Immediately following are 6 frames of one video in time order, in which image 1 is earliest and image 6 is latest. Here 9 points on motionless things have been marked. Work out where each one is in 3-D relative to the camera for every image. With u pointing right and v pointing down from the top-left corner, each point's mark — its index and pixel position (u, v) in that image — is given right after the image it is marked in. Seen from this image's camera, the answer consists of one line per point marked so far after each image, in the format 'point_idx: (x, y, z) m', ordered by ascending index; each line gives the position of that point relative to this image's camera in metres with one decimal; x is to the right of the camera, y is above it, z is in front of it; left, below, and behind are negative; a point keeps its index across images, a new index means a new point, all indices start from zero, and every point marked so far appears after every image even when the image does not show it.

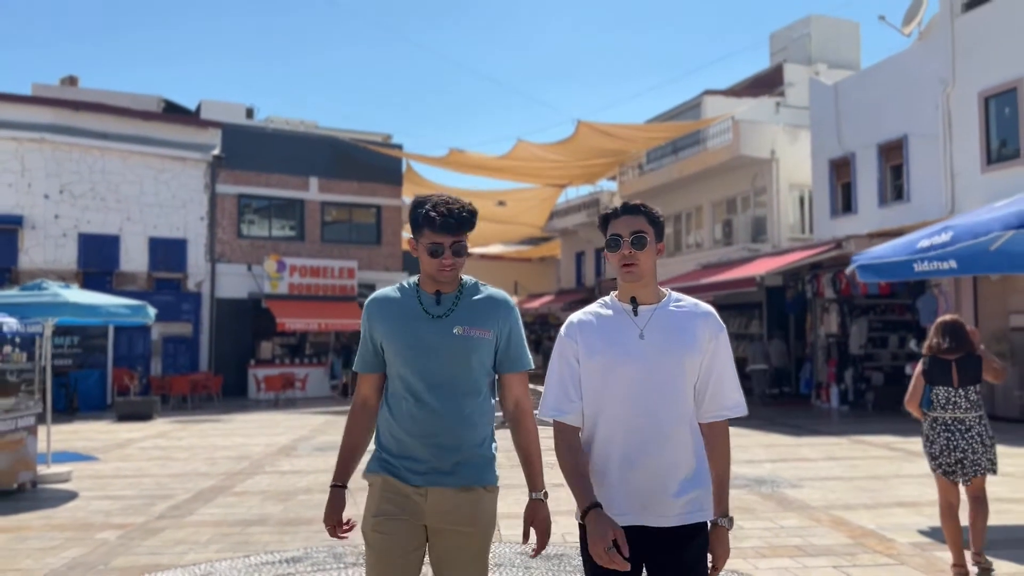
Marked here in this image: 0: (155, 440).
0: (-6.3, -2.7, +14.5) m
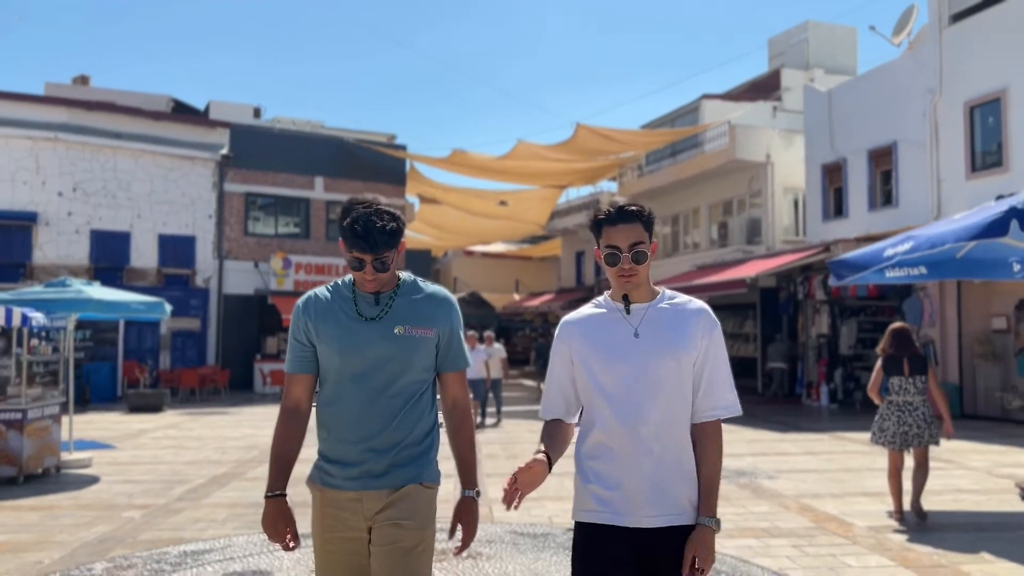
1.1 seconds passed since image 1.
0: (-6.4, -2.6, +15.1) m
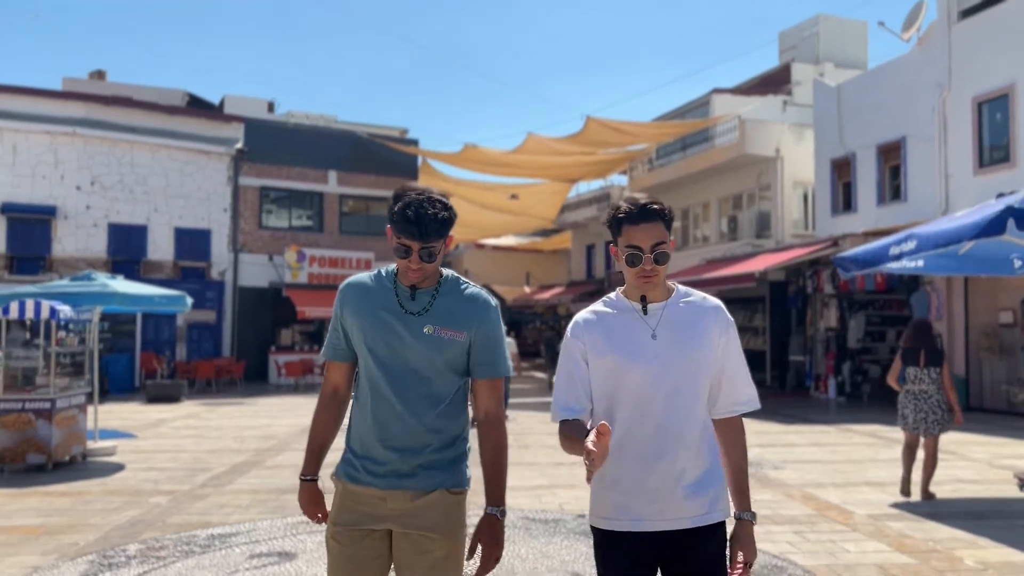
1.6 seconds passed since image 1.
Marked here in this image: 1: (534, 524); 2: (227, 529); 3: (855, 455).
0: (-6.2, -2.5, +15.5) m
1: (+0.2, -1.9, +6.6) m
2: (-2.3, -1.9, +6.5) m
3: (+4.3, -2.1, +10.4) m
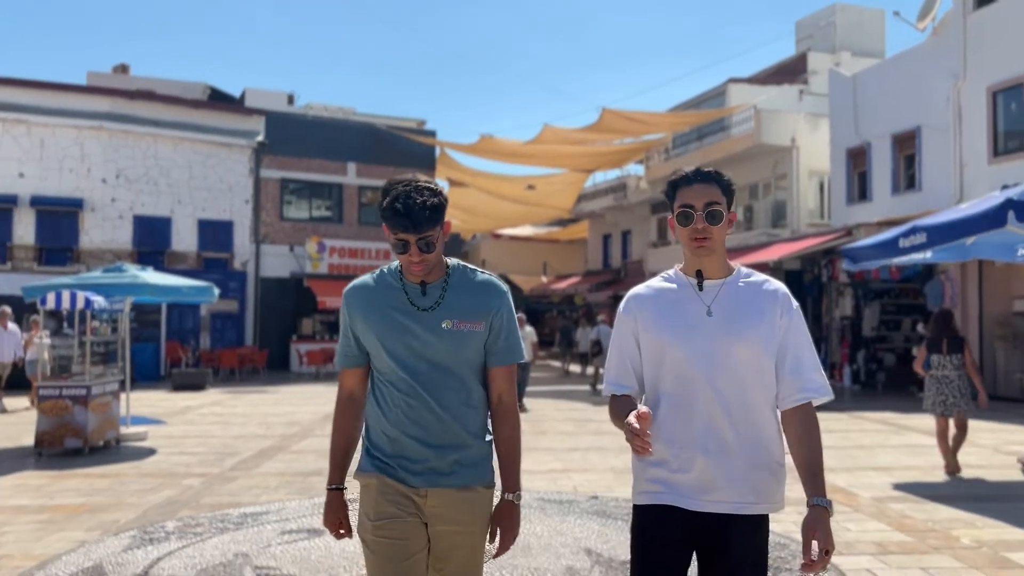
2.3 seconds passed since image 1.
0: (-5.8, -2.3, +15.9) m
1: (+0.3, -1.8, +6.9) m
2: (-2.1, -1.8, +6.9) m
3: (+4.5, -2.0, +10.6) m
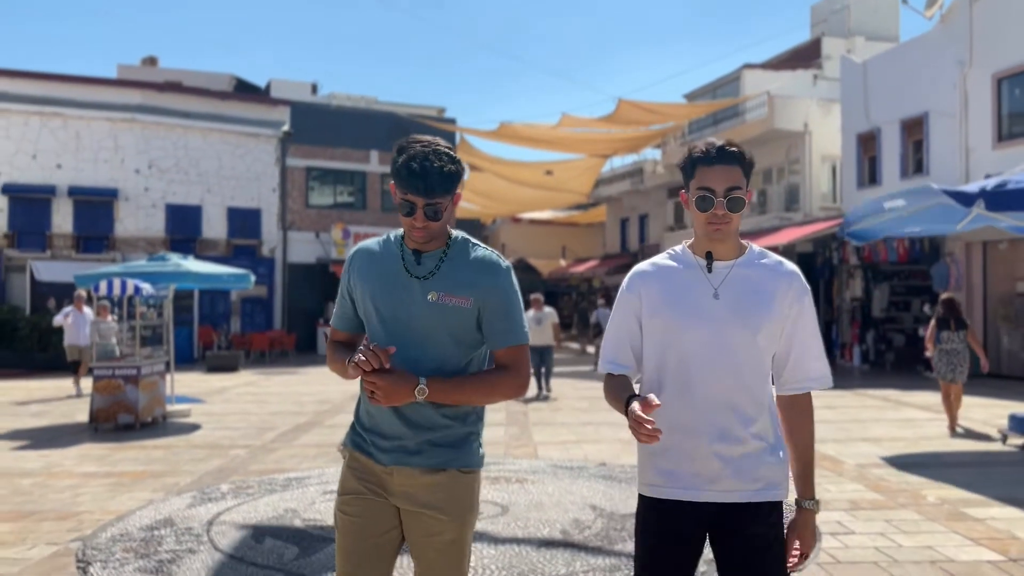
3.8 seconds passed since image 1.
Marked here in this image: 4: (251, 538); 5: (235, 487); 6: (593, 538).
0: (-5.5, -2.0, +16.8) m
1: (+0.5, -1.7, +7.7) m
2: (-2.0, -1.7, +7.7) m
3: (+4.8, -1.7, +11.2) m
4: (-1.7, -1.7, +5.5) m
5: (-2.4, -1.7, +7.1) m
6: (+0.5, -1.7, +5.5) m
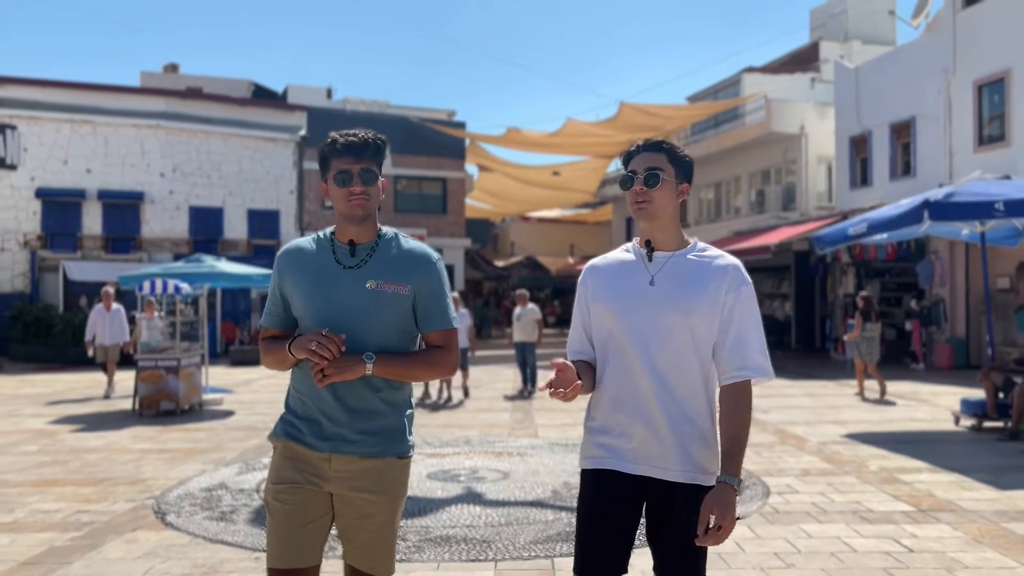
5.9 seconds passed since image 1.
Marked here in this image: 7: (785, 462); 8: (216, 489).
0: (-5.3, -2.0, +18.0) m
1: (+0.5, -1.7, +8.7) m
2: (-2.0, -1.7, +8.8) m
3: (+4.9, -1.7, +12.2) m
4: (-1.7, -1.7, +6.5) m
5: (-2.4, -1.7, +8.2) m
6: (+0.5, -1.7, +6.5) m
7: (+2.5, -1.6, +7.6) m
8: (-2.5, -1.7, +6.9) m
